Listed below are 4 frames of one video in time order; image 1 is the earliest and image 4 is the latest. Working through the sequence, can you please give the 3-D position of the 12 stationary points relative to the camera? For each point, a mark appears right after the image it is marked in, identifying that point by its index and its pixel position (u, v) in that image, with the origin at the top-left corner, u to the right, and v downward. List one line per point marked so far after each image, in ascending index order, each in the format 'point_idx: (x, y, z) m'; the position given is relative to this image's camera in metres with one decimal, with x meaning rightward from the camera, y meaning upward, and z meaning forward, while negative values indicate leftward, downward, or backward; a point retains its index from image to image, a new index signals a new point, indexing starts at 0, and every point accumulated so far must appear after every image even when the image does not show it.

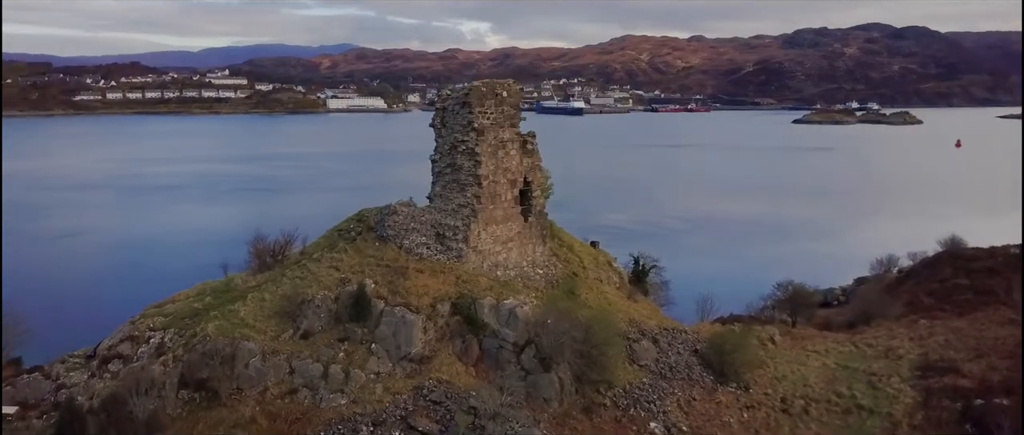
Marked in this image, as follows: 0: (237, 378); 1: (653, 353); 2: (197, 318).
0: (-4.1, -2.4, +12.1) m
1: (+2.6, -2.5, +15.0) m
2: (-5.2, -1.7, +13.2) m
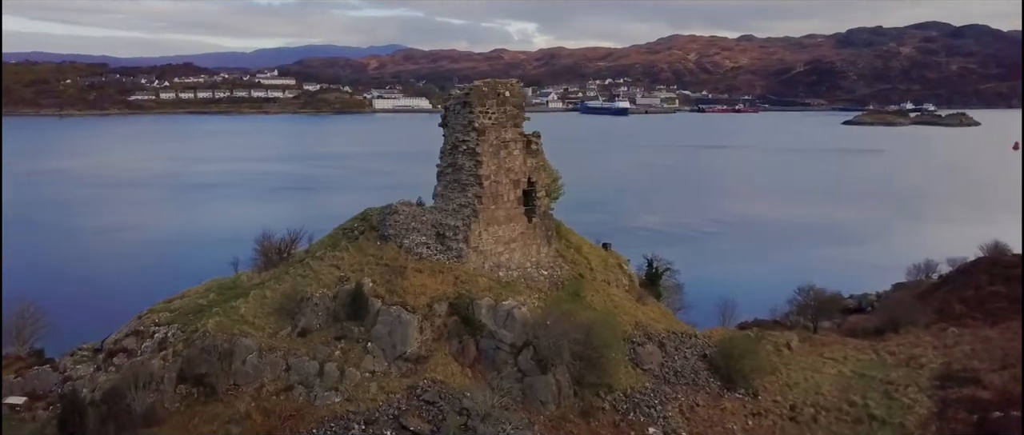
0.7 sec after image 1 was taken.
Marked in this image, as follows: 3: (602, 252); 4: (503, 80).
0: (-4.2, -2.4, +12.3) m
1: (+2.7, -2.6, +14.8) m
2: (-5.2, -1.6, +13.4) m
3: (+1.9, -0.7, +17.1) m
4: (-0.2, +2.4, +14.0) m
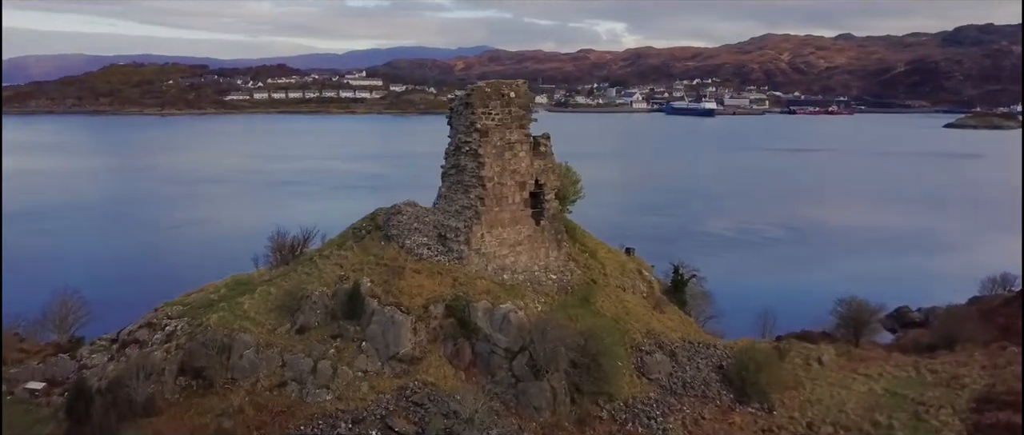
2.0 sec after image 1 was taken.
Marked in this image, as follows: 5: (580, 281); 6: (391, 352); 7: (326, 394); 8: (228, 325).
0: (-4.4, -2.3, +12.6) m
1: (+2.7, -2.6, +14.3) m
2: (-5.2, -1.6, +13.8) m
3: (+2.3, -0.8, +16.7) m
4: (-0.1, +2.4, +13.9) m
5: (+1.3, -1.2, +15.1) m
6: (-1.9, -2.1, +12.7) m
7: (-2.8, -2.7, +12.3) m
8: (-4.6, -1.7, +13.0) m
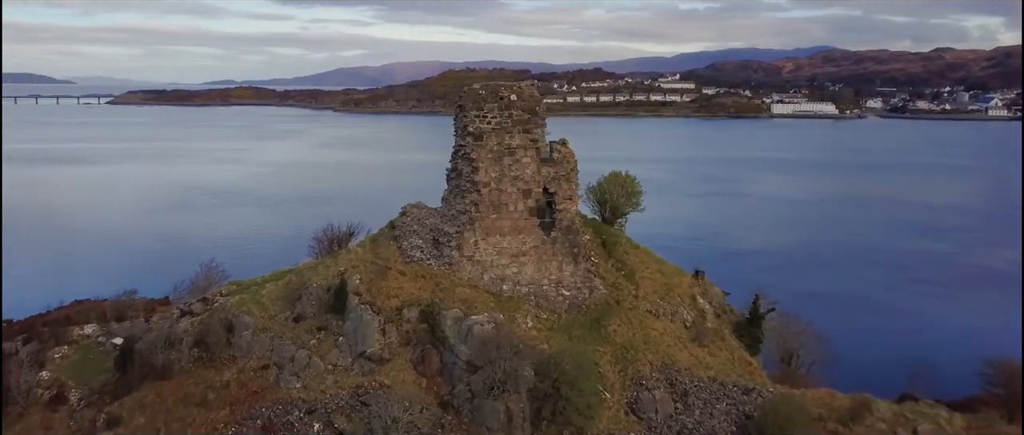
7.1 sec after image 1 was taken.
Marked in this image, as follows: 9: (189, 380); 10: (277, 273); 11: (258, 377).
0: (-4.8, -2.2, +13.7) m
1: (+2.4, -3.0, +12.6) m
2: (-5.0, -1.4, +15.1) m
3: (+3.1, -1.2, +15.0) m
4: (0.0, +2.2, +13.2) m
5: (+1.5, -1.4, +13.8) m
6: (-2.4, -2.1, +12.8) m
7: (-3.5, -2.6, +12.8) m
8: (-4.8, -1.6, +14.2) m
9: (-5.4, -2.7, +13.5) m
10: (-4.5, -1.1, +15.6) m
11: (-4.2, -2.6, +13.2) m
